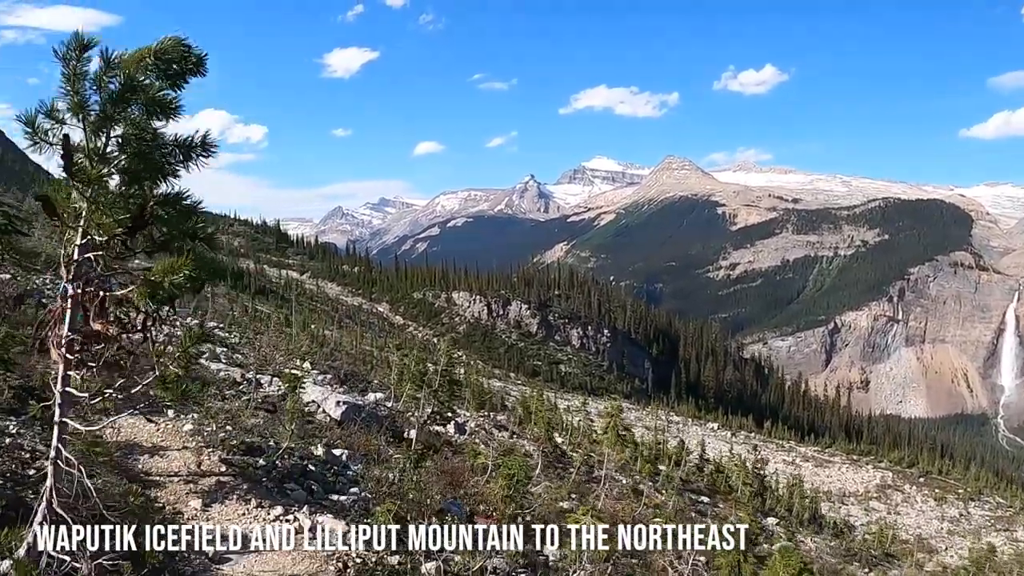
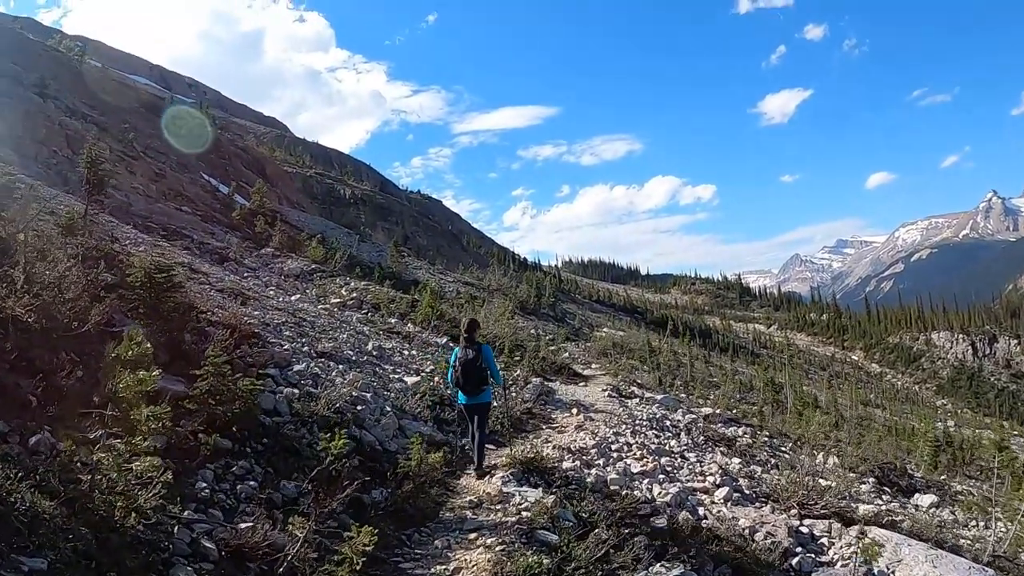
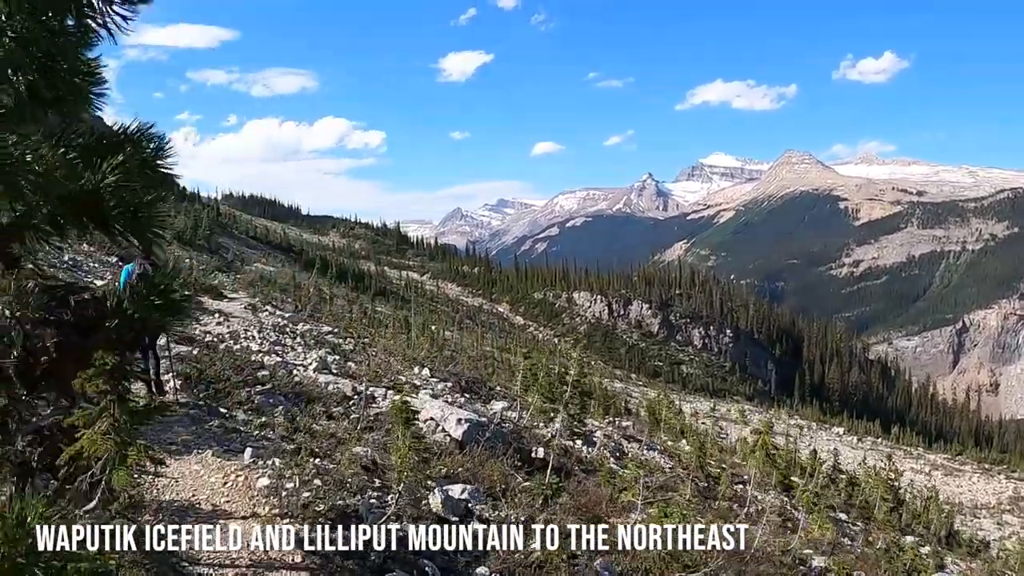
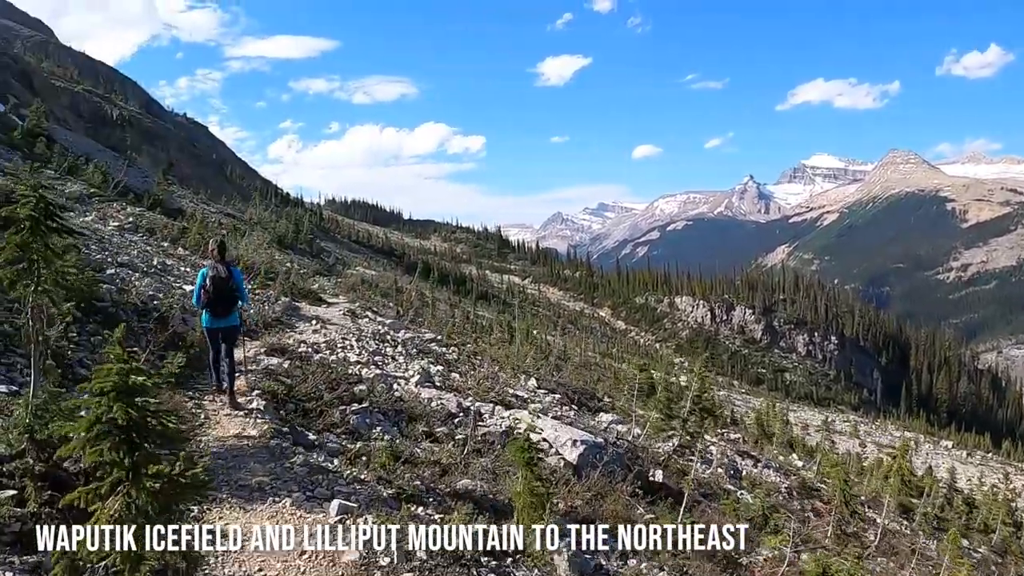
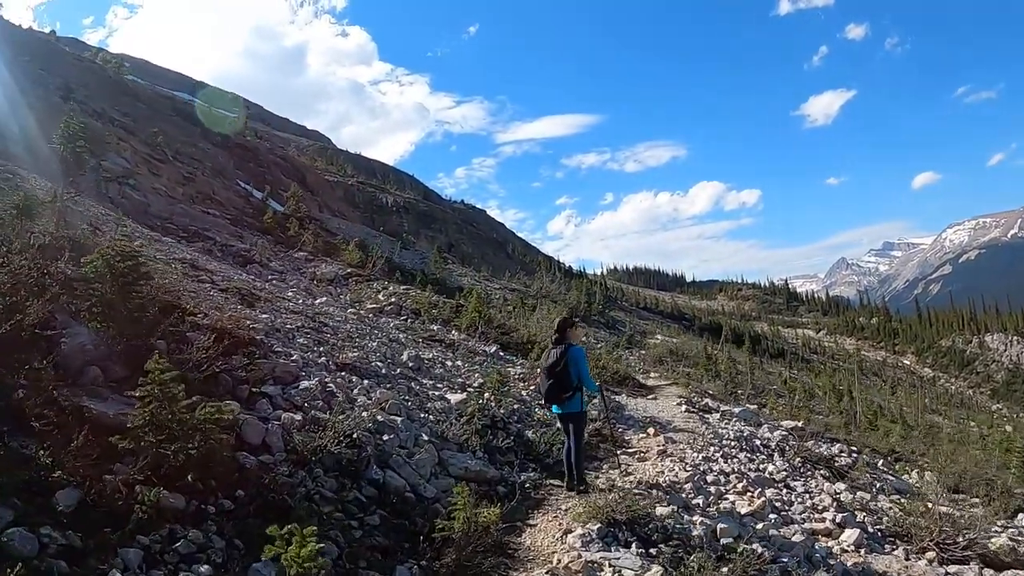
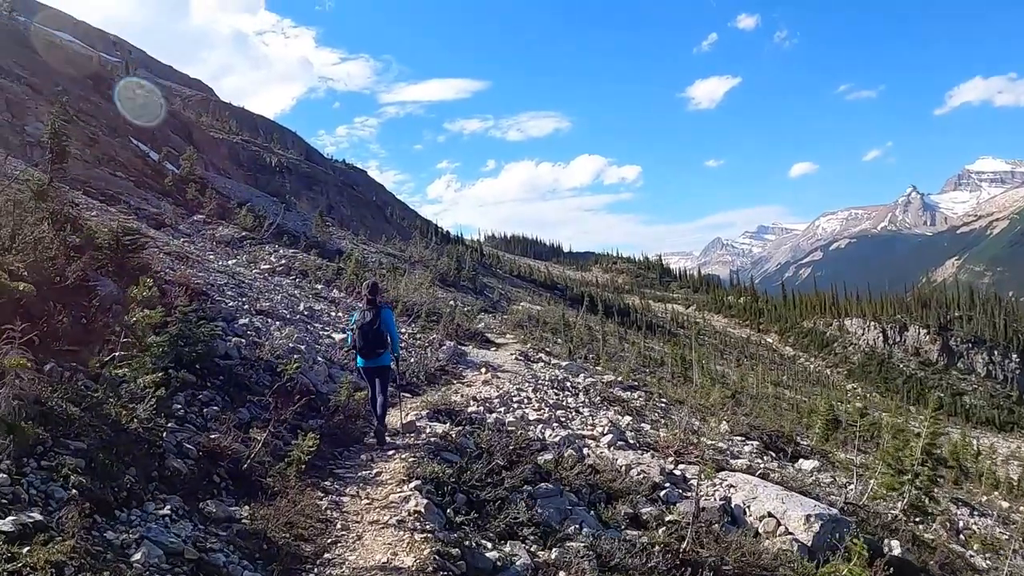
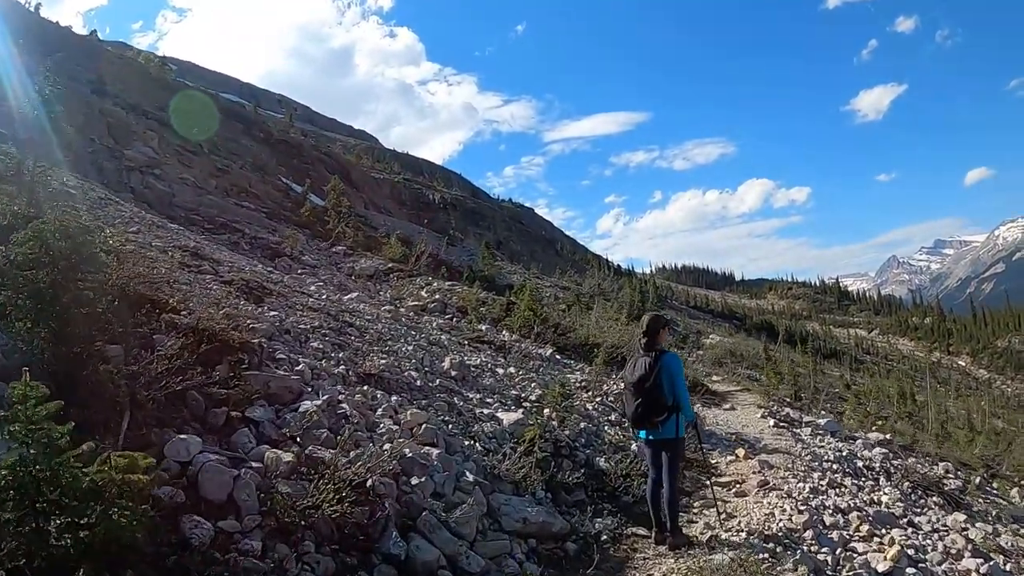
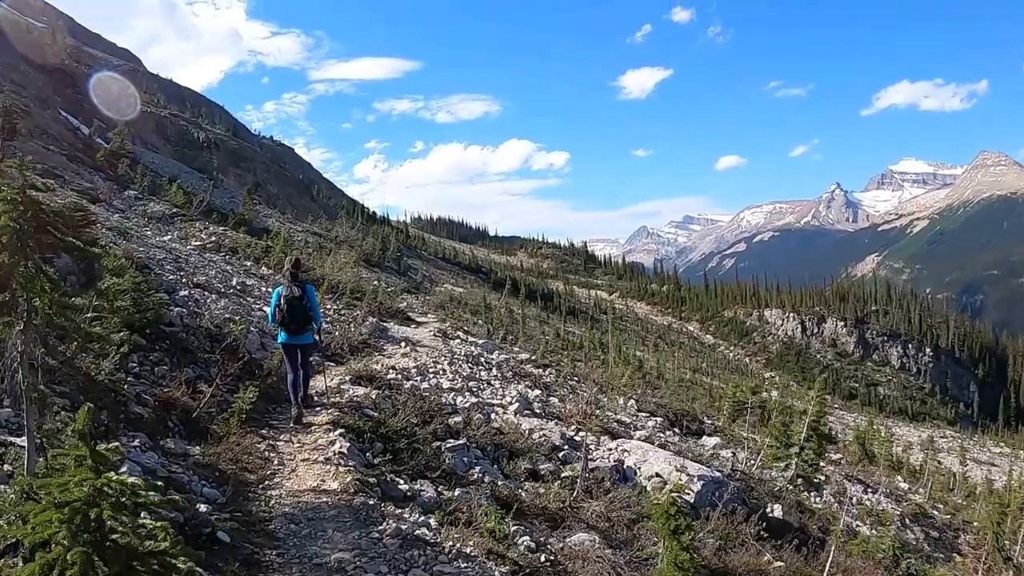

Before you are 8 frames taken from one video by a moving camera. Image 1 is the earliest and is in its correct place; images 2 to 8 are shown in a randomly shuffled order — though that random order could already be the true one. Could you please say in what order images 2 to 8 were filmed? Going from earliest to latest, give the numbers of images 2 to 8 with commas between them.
3, 4, 8, 6, 2, 5, 7
